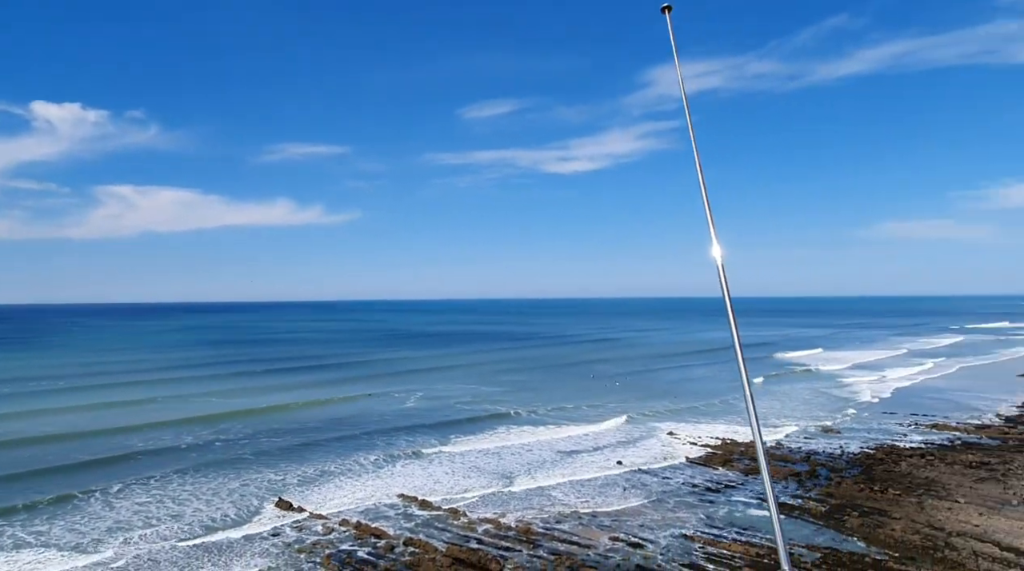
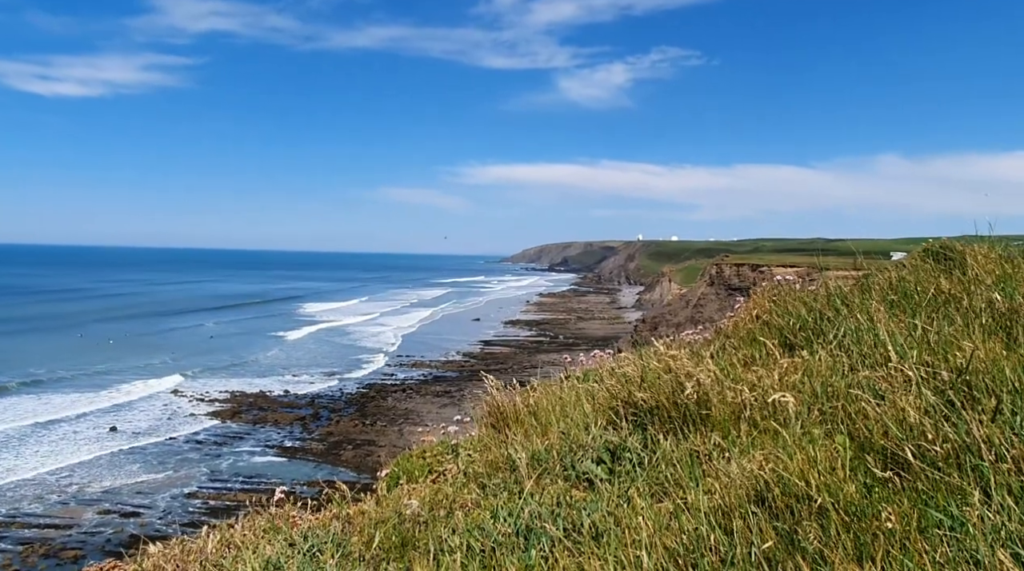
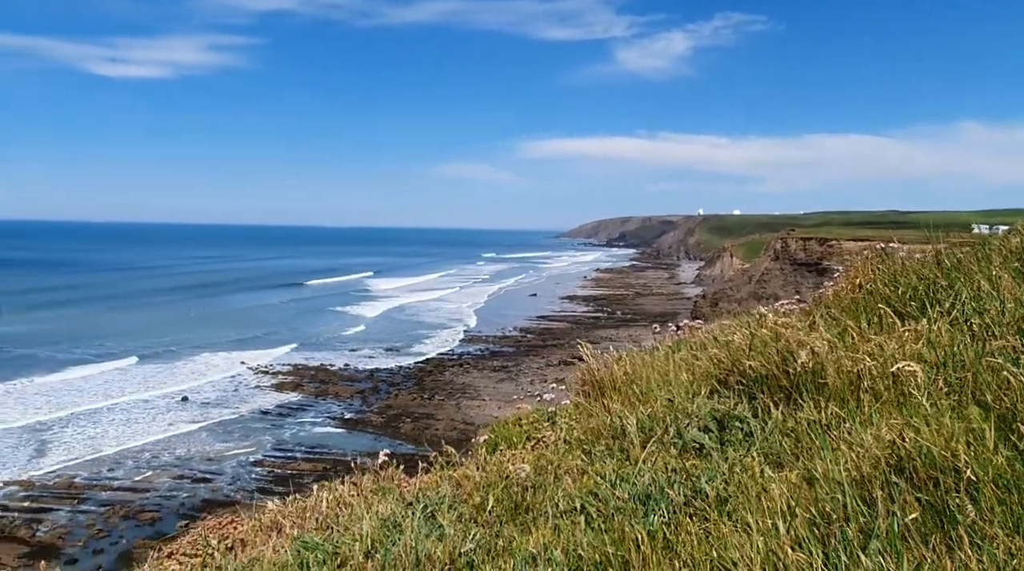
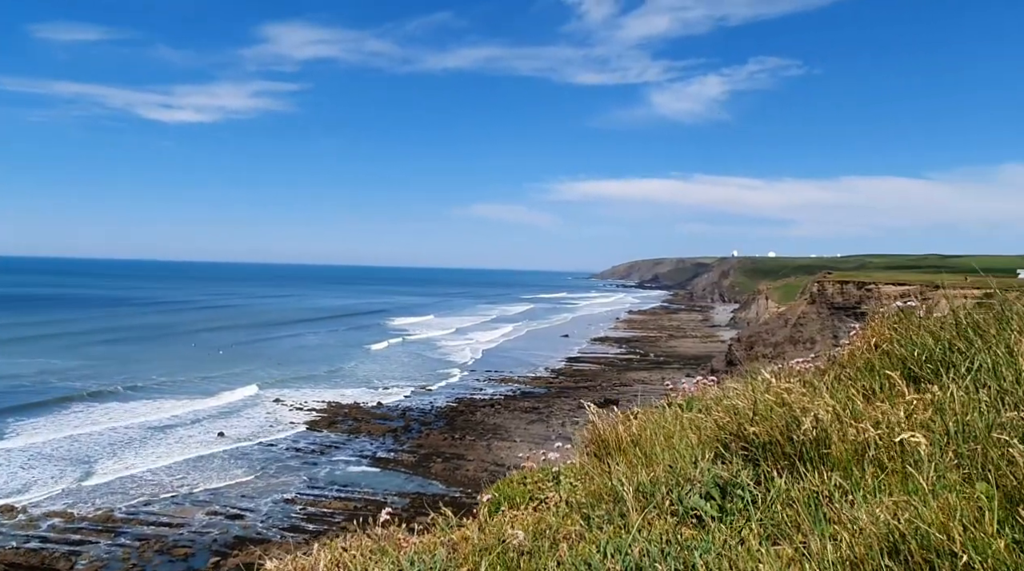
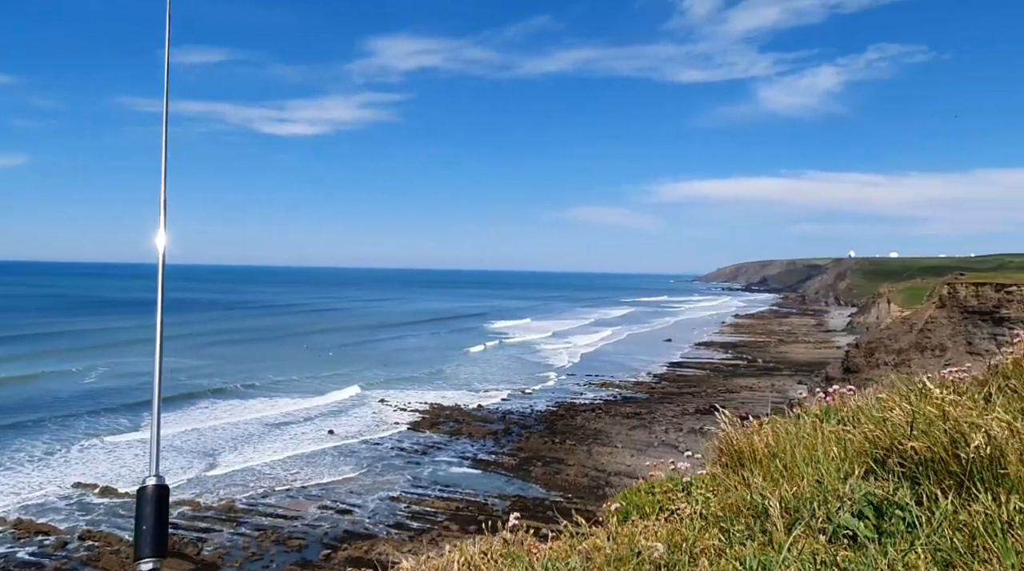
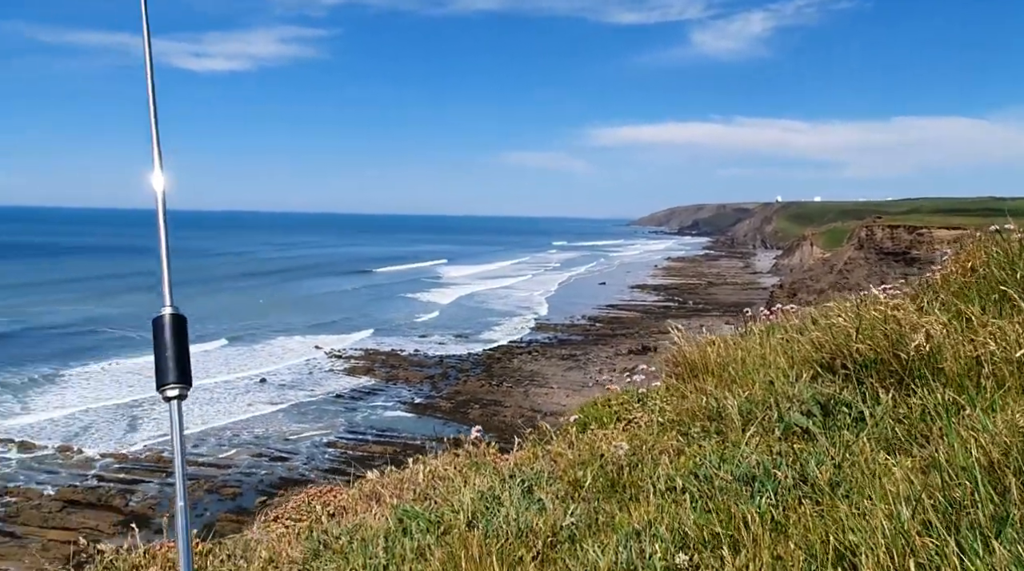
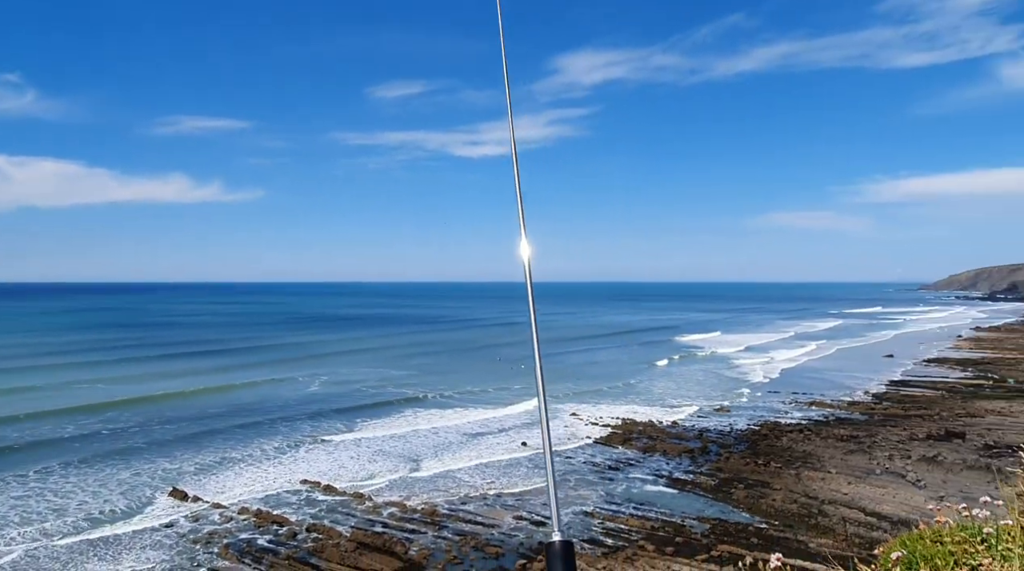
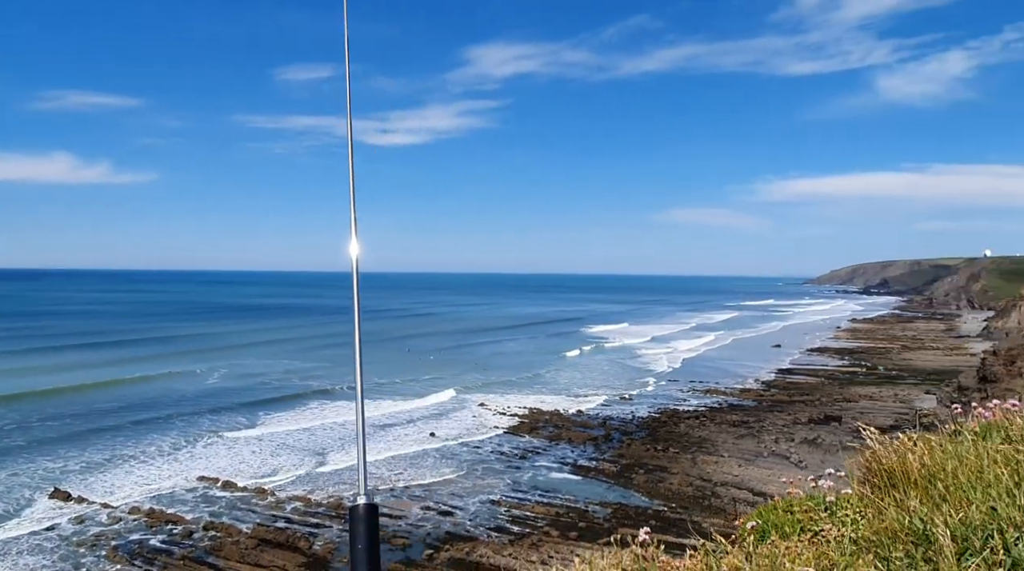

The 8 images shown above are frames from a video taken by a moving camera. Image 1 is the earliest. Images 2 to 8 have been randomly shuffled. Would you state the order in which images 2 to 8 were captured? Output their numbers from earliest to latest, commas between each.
7, 8, 5, 4, 2, 3, 6
